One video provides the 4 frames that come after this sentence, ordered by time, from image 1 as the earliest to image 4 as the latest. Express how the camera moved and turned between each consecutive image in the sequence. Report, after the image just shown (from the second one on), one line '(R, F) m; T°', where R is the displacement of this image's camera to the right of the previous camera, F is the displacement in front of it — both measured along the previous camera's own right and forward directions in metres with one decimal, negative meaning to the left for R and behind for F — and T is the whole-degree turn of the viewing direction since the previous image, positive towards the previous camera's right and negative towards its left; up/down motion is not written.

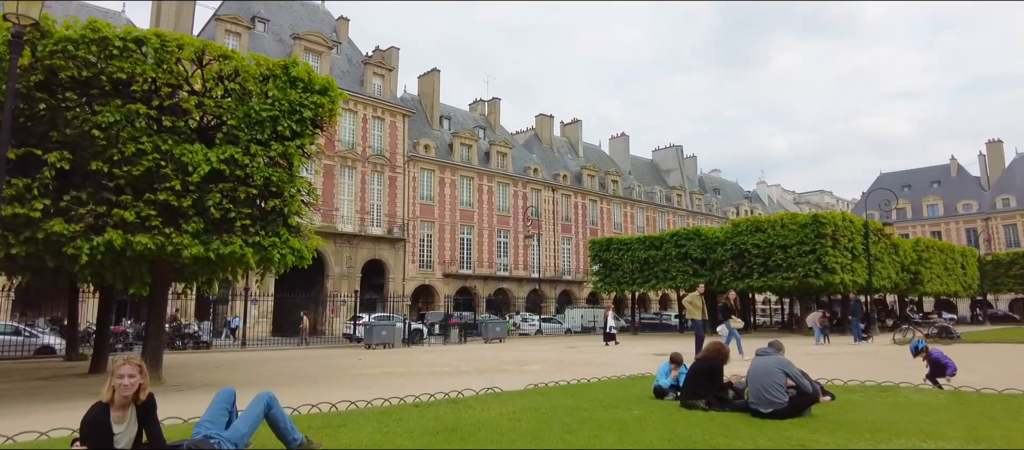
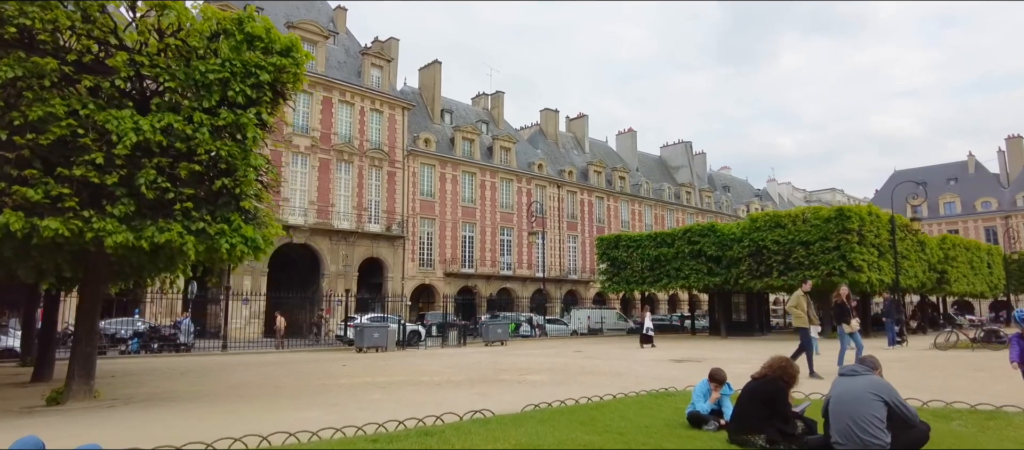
(+0.1, +1.6) m; 0°
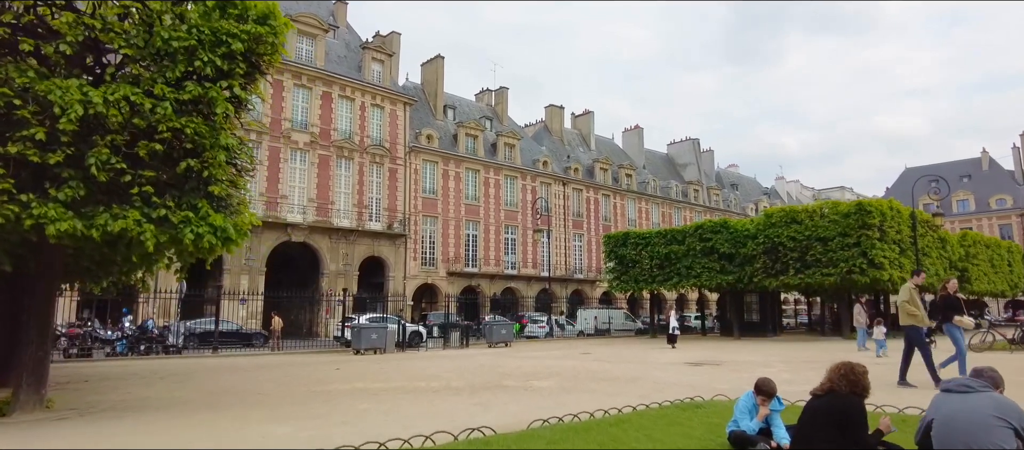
(0.0, +1.0) m; 0°
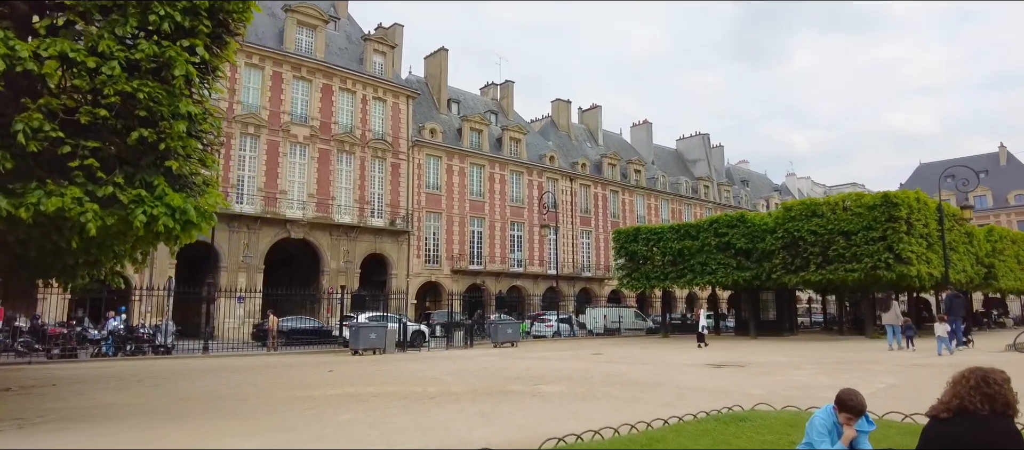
(0.0, +1.1) m; -1°
